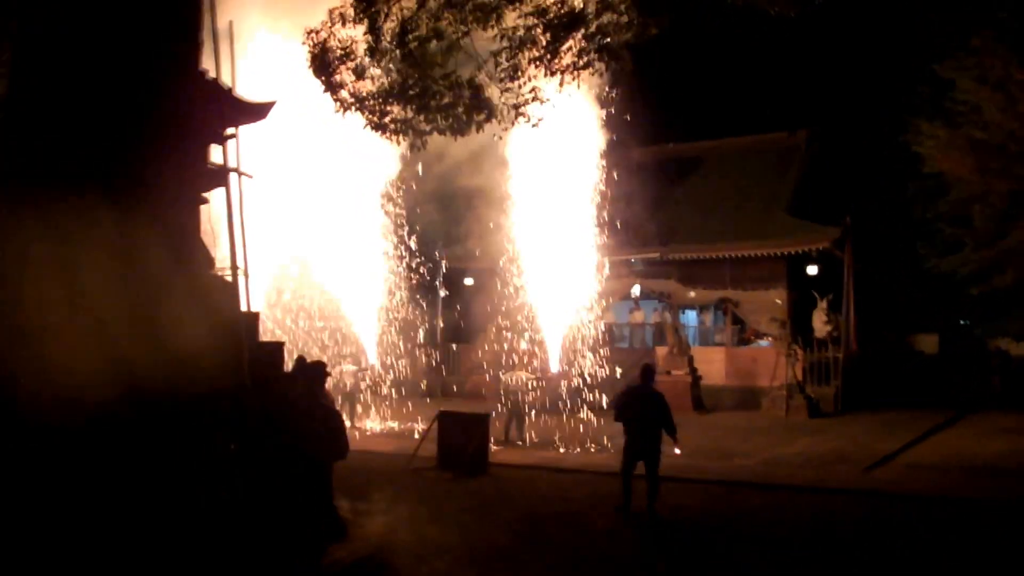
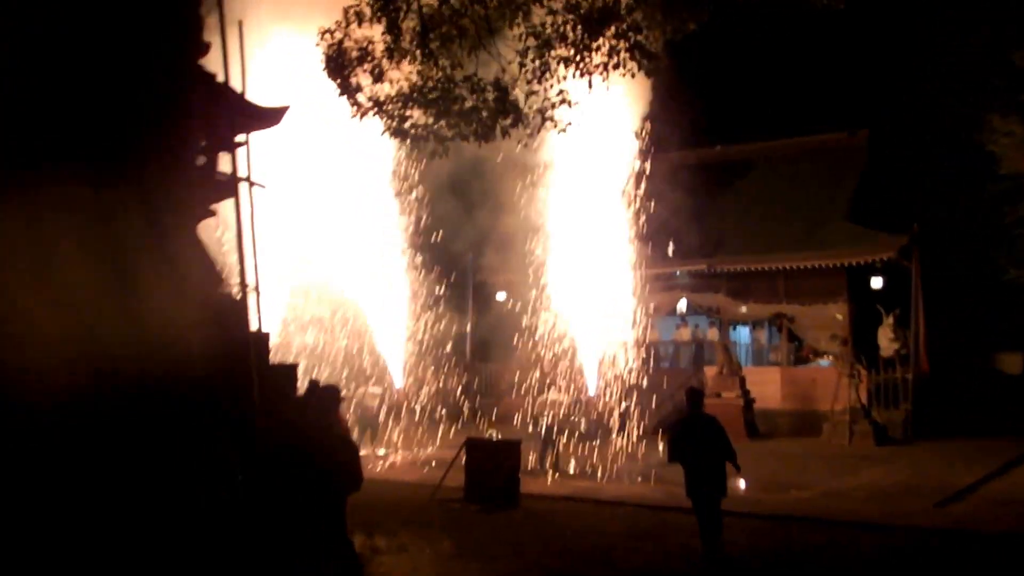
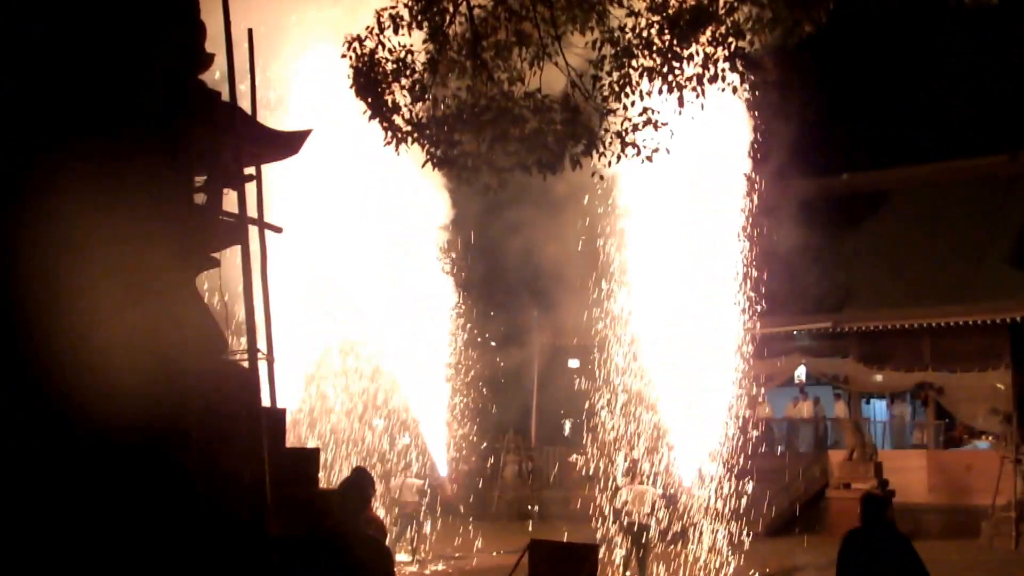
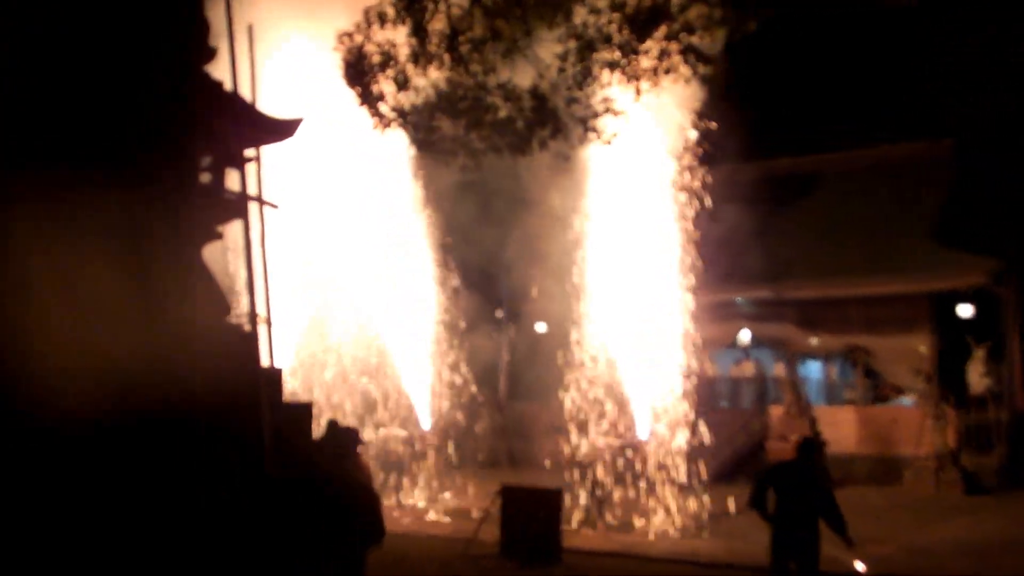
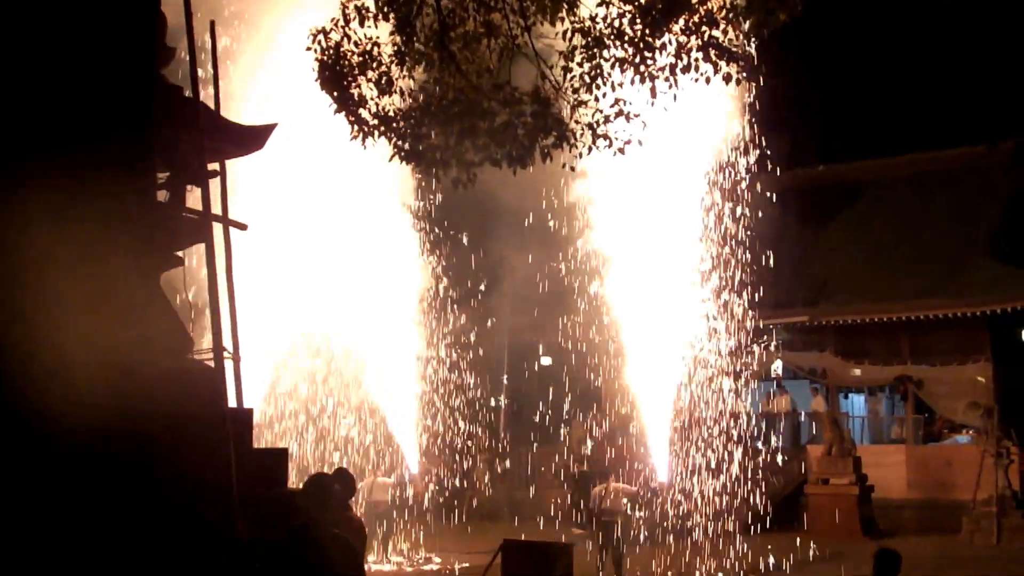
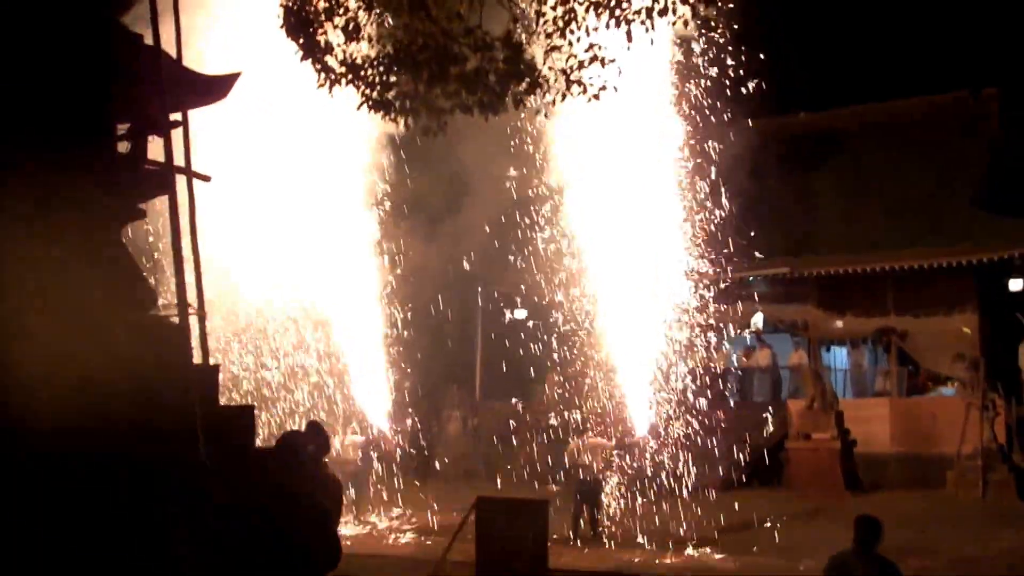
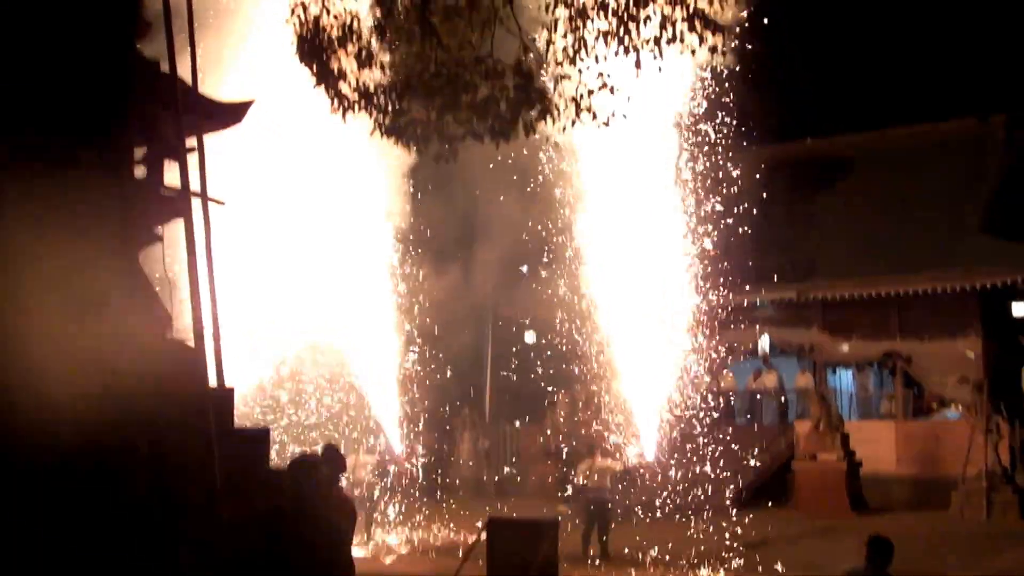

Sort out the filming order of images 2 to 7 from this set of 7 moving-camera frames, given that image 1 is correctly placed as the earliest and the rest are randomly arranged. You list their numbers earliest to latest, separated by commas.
2, 4, 3, 5, 7, 6
